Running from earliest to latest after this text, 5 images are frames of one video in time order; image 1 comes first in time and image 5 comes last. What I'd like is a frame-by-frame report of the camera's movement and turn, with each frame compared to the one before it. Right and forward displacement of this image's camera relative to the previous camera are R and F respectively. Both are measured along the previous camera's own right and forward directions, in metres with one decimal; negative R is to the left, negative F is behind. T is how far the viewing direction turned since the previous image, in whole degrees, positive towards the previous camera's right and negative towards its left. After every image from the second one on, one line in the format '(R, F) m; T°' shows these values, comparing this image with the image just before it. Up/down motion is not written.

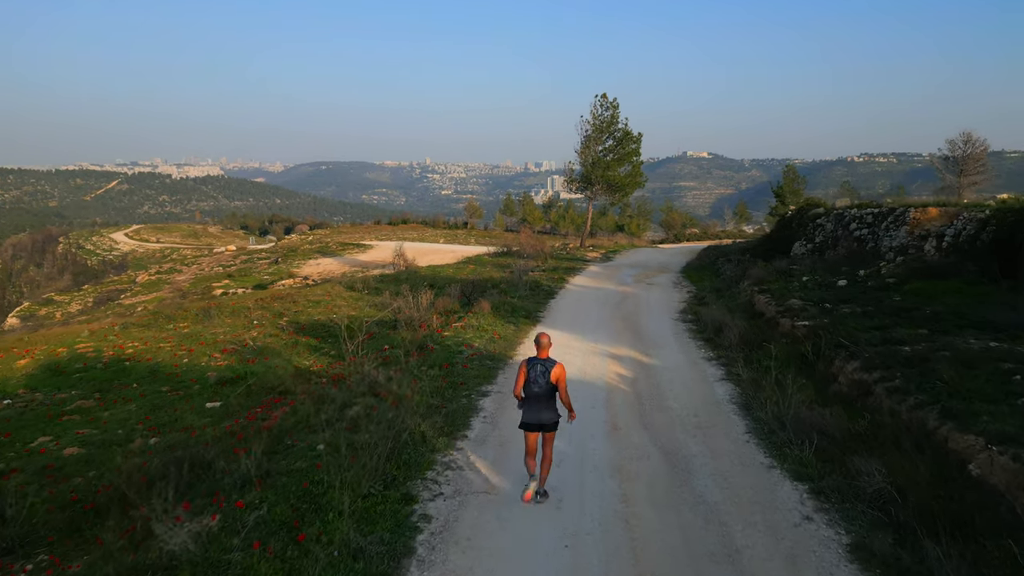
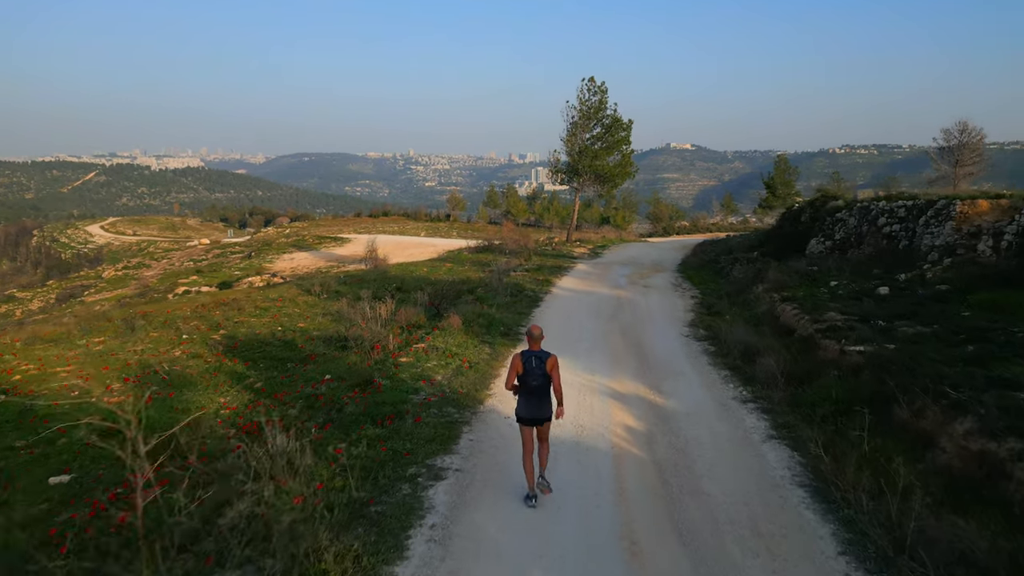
(+0.1, +2.3) m; +1°
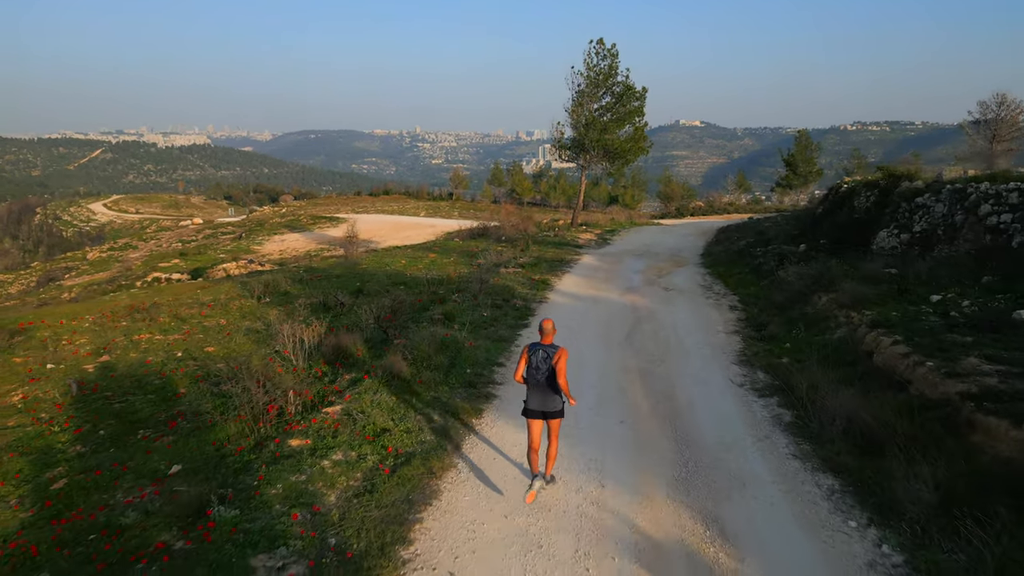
(+0.4, +3.4) m; -1°
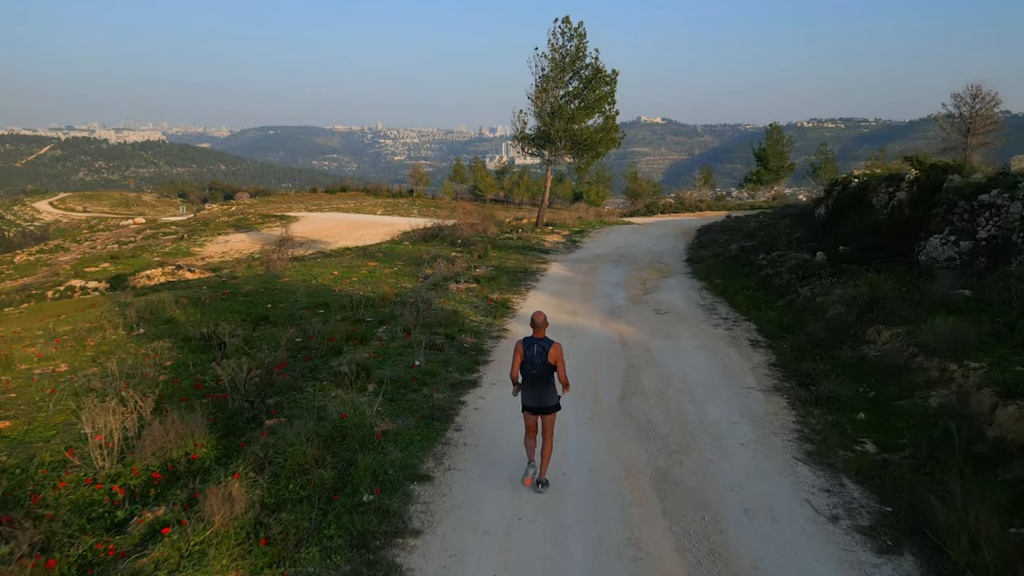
(+0.2, +3.0) m; +3°
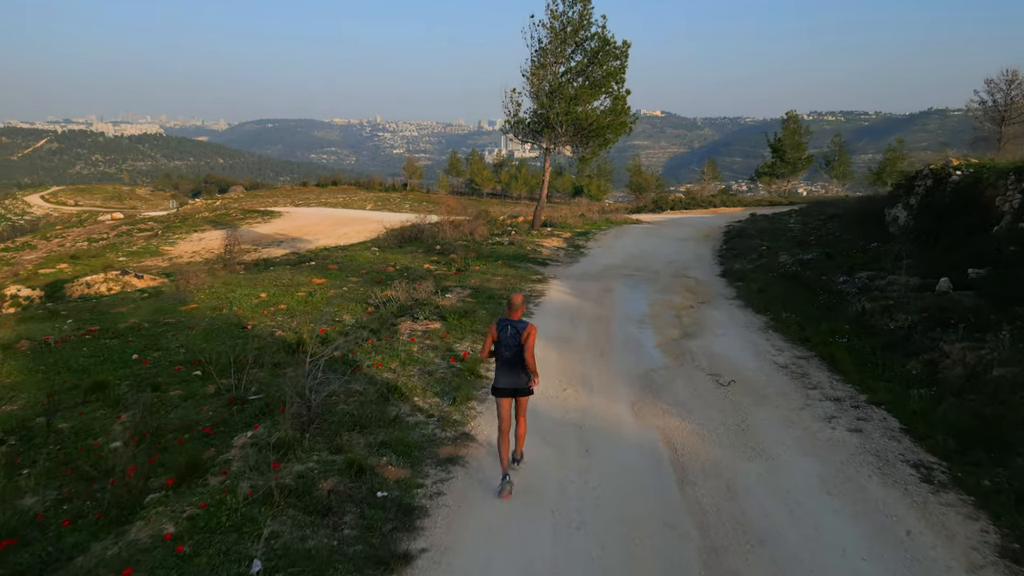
(+0.2, +3.8) m; 0°
